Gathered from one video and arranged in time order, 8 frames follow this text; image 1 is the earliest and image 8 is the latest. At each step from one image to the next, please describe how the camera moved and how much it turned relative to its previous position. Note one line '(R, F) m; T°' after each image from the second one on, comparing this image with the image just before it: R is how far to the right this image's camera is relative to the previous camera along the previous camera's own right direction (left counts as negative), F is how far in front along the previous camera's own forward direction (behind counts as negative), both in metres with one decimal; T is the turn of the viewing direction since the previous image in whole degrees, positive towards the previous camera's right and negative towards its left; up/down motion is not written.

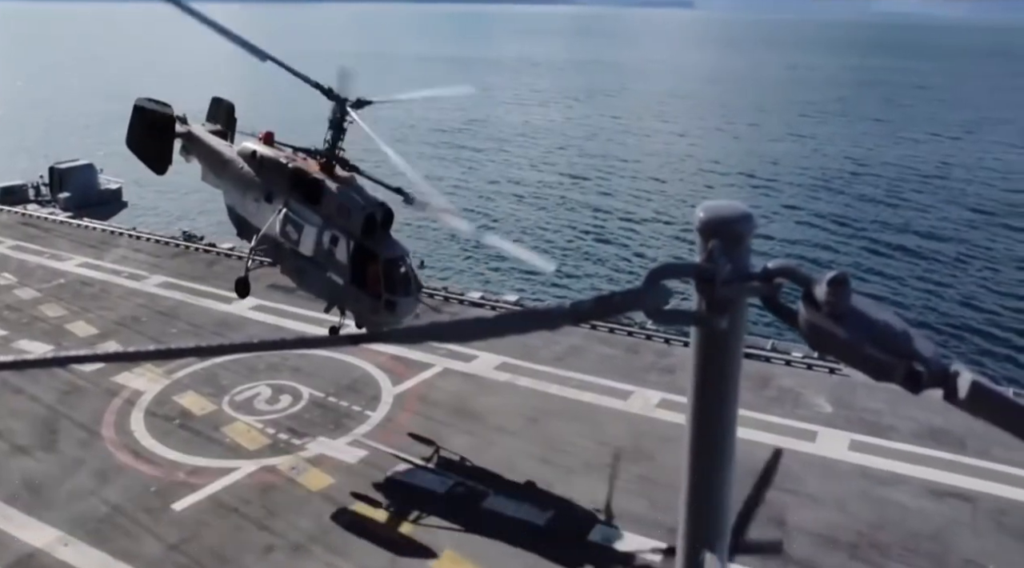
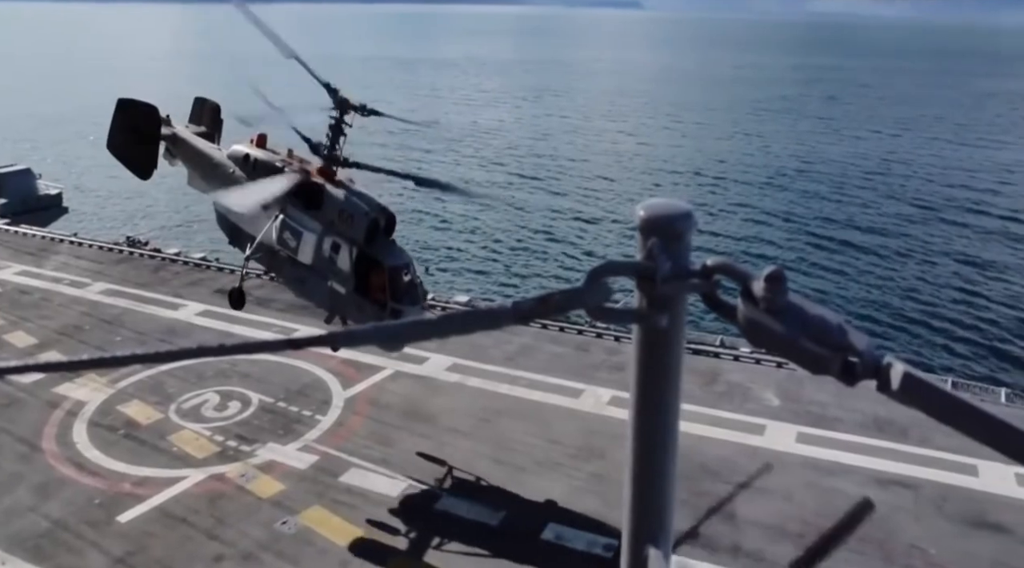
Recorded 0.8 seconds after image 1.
(+0.4, 0.0) m; +3°
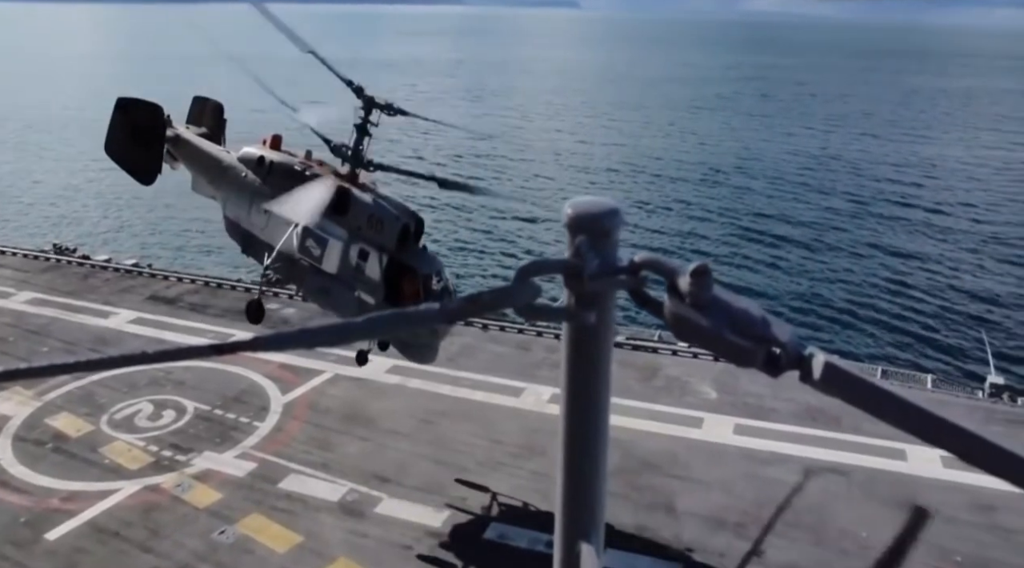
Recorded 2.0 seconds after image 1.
(+0.5, 0.0) m; +3°
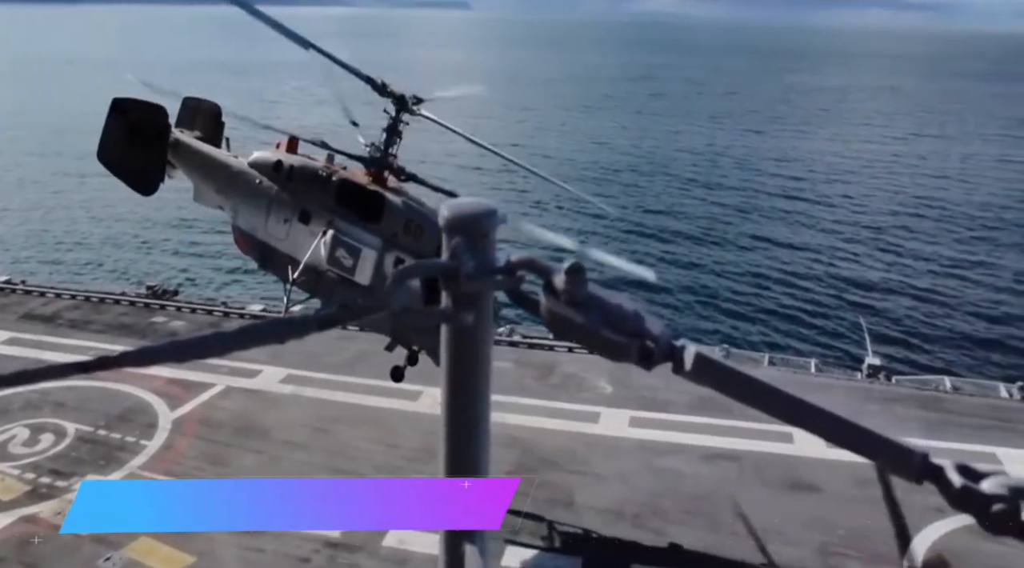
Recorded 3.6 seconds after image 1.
(+0.9, 0.0) m; +5°
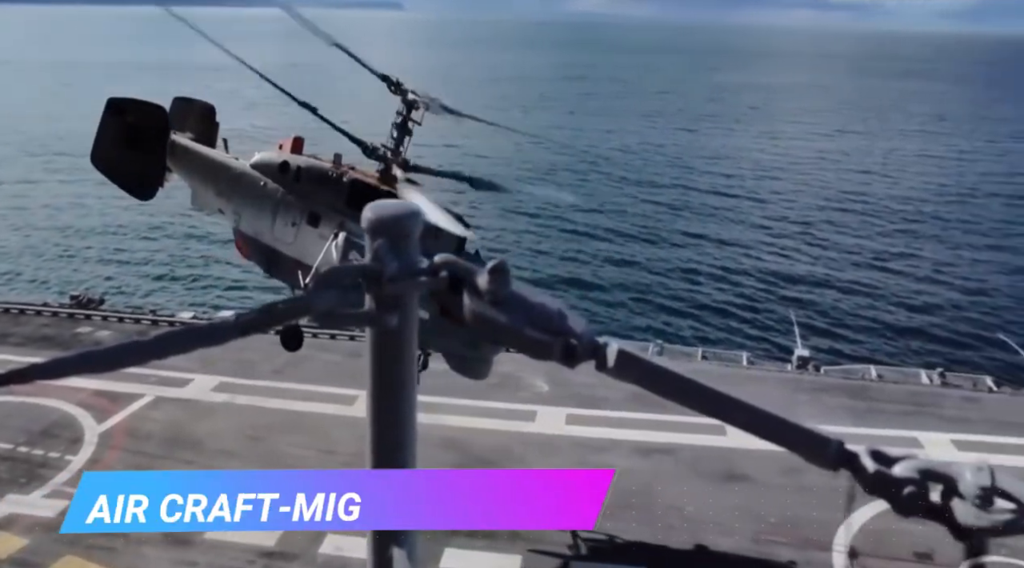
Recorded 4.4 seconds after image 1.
(+0.6, 0.0) m; +3°
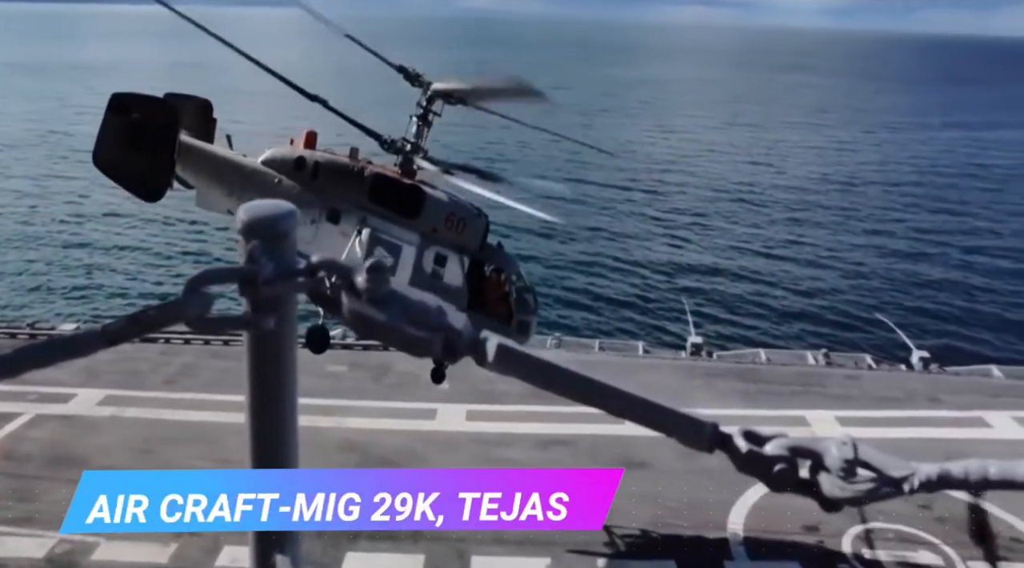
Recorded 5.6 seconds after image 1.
(+0.9, 0.0) m; +5°
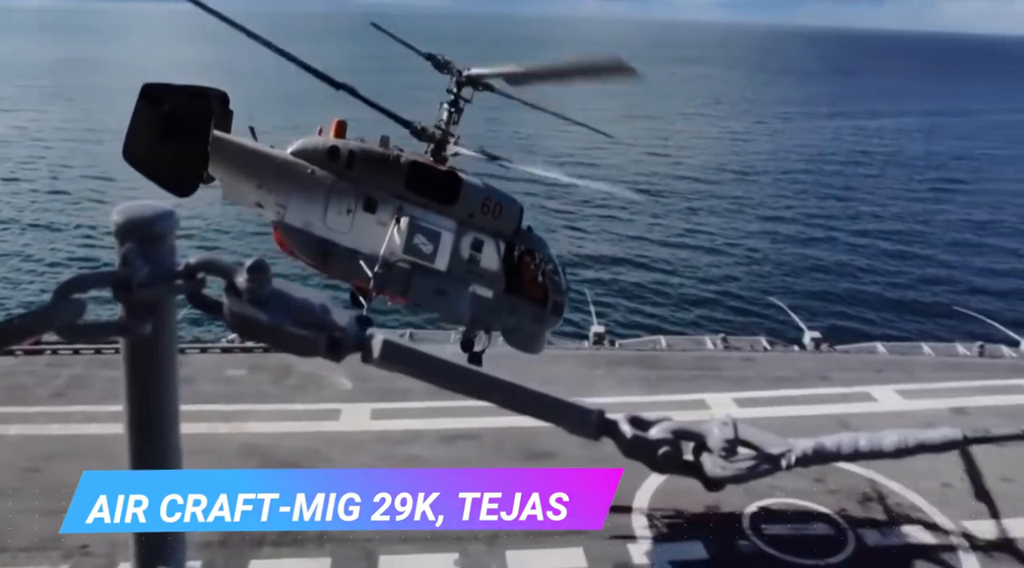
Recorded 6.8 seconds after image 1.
(+0.8, 0.0) m; +5°
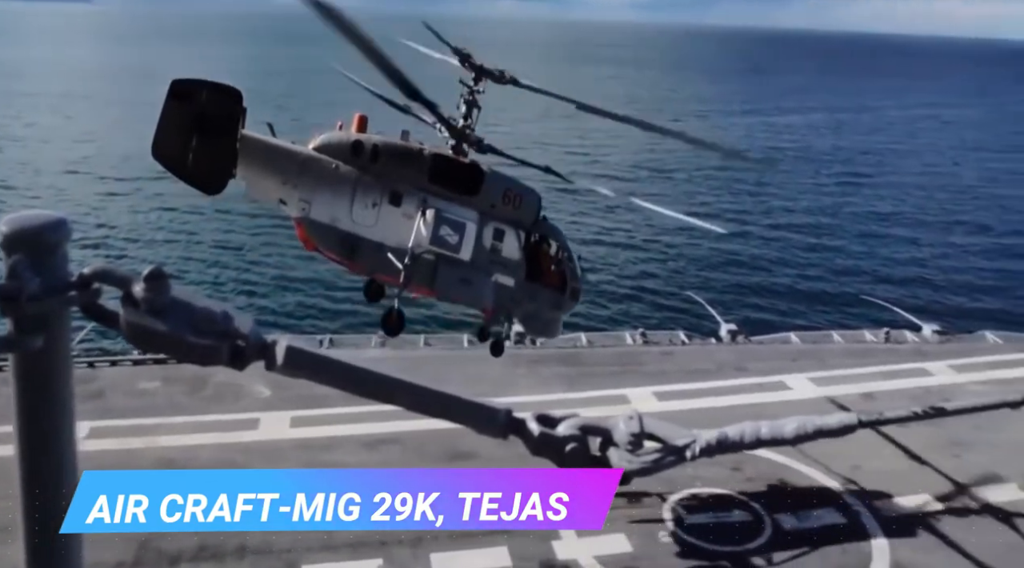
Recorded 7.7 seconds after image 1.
(+0.7, -0.1) m; +4°
